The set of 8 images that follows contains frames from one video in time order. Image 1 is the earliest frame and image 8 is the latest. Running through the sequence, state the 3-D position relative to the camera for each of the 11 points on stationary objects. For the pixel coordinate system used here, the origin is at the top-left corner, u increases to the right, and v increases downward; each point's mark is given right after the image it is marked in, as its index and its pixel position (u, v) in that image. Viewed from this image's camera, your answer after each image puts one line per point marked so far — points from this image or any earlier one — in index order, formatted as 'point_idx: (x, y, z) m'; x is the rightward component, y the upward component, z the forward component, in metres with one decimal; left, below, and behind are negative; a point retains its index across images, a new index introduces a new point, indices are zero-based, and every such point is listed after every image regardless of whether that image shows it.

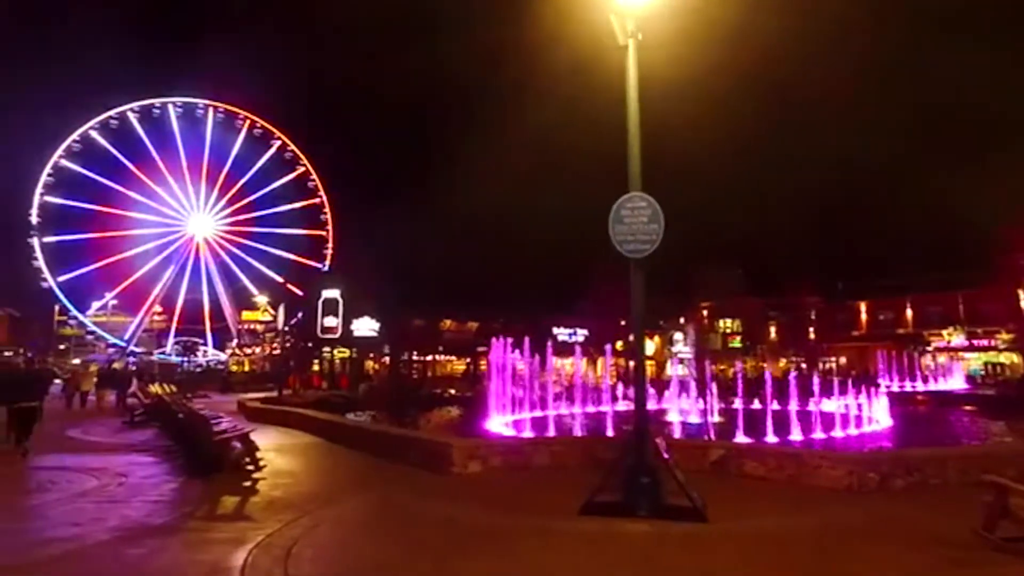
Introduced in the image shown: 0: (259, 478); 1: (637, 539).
0: (-3.1, -2.3, +12.3) m
1: (+1.2, -2.4, +9.5) m
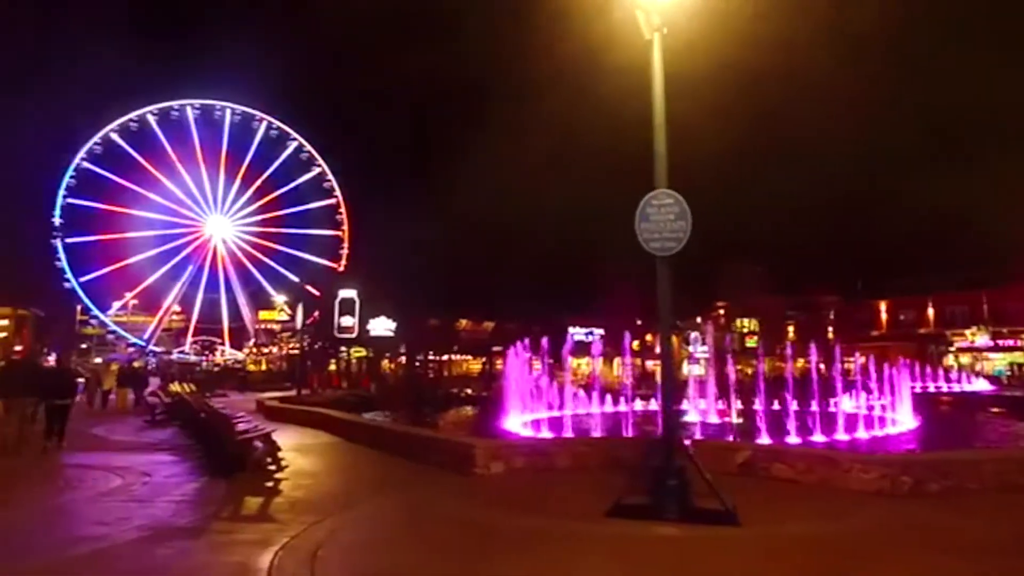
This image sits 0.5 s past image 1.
0: (-2.8, -2.3, +12.2) m
1: (+1.5, -2.4, +9.3) m
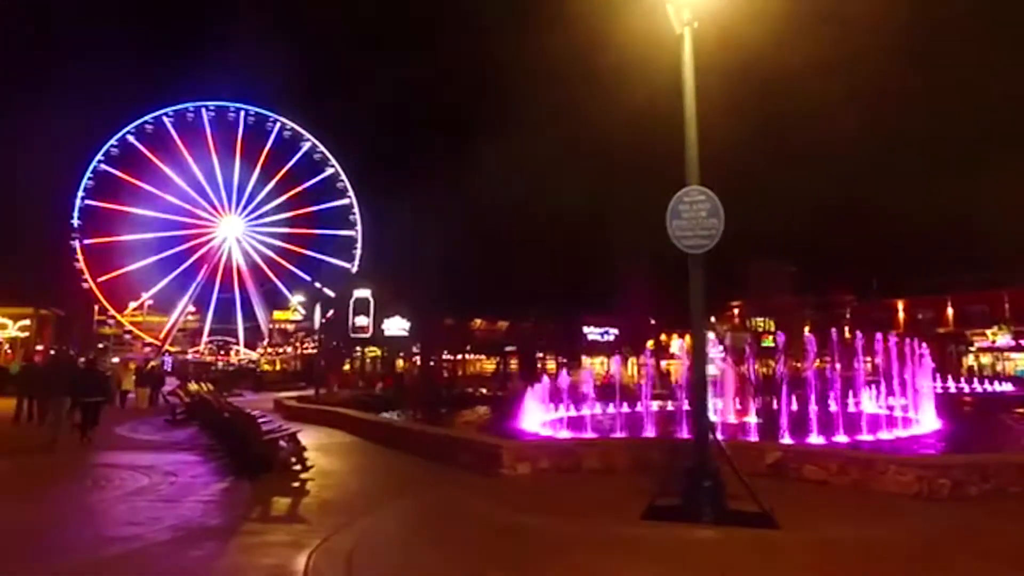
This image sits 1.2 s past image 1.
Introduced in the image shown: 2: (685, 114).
0: (-2.5, -2.3, +12.1) m
1: (+1.8, -2.3, +9.1) m
2: (+2.0, +2.0, +11.6) m
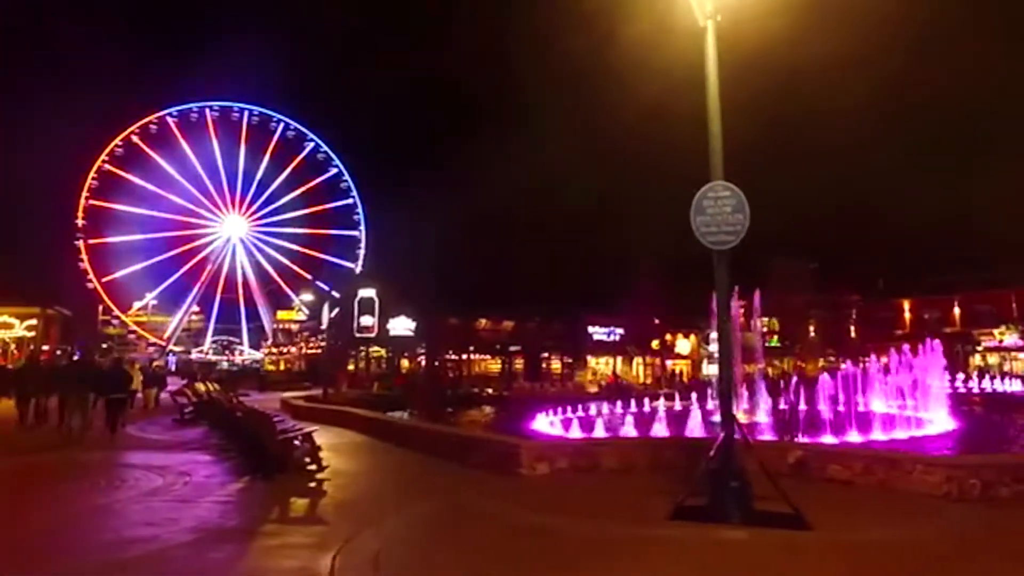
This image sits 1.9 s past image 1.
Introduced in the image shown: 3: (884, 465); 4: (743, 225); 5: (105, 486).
0: (-2.2, -2.3, +11.9) m
1: (+2.0, -2.3, +8.9) m
2: (+2.2, +2.0, +11.4) m
3: (+4.5, -2.2, +12.2) m
4: (+2.5, +0.7, +10.9) m
5: (-4.5, -2.2, +11.1) m
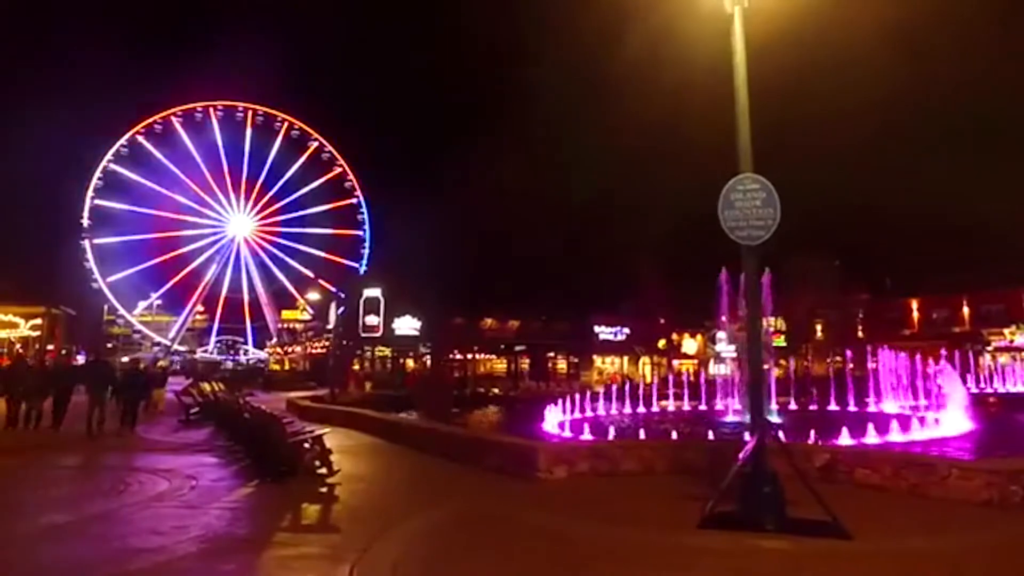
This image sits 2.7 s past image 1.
0: (-2.0, -2.2, +11.5) m
1: (+2.2, -2.3, +8.4) m
2: (+2.4, +2.1, +10.9) m
3: (+4.8, -2.1, +11.8) m
4: (+2.7, +0.7, +10.4) m
5: (-4.3, -2.2, +10.6) m
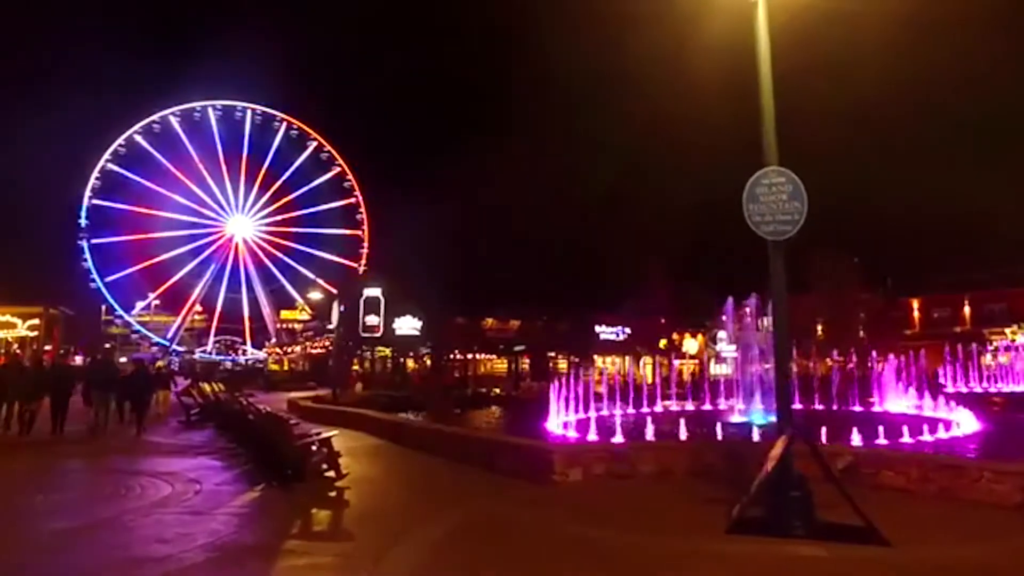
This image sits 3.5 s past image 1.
0: (-1.9, -2.2, +11.0) m
1: (+2.4, -2.2, +8.0) m
2: (+2.6, +2.1, +10.5) m
3: (+4.9, -2.1, +11.4) m
4: (+2.9, +0.8, +10.1) m
5: (-4.1, -2.1, +10.2) m
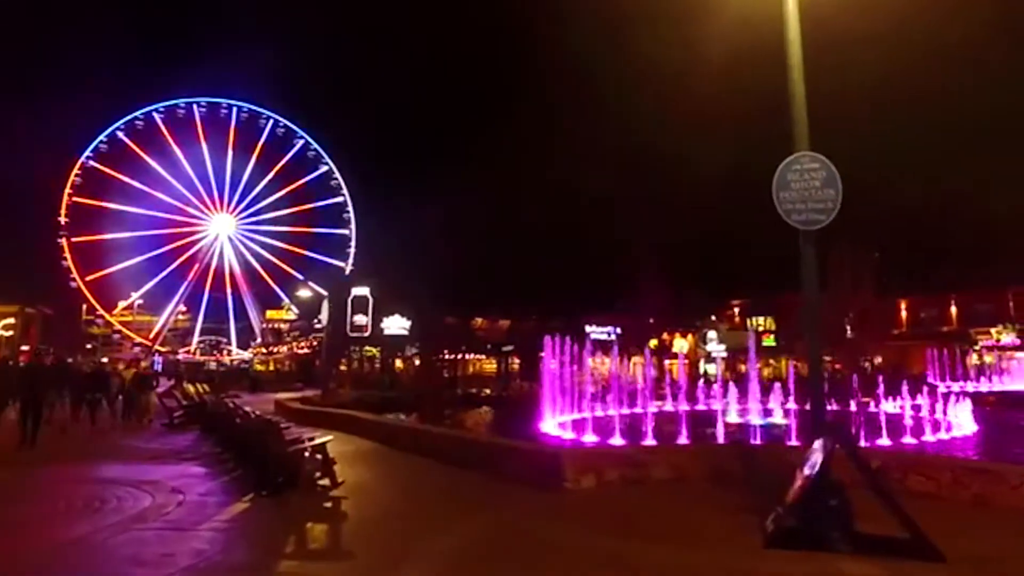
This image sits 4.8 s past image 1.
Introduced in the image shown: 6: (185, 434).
0: (-1.8, -2.1, +10.2) m
1: (+2.5, -2.1, +7.3) m
2: (+2.7, +2.2, +9.8) m
3: (+5.0, -2.0, +10.7) m
4: (+3.0, +0.8, +9.3) m
5: (-4.0, -2.1, +9.4) m
6: (-6.4, -2.9, +19.6) m
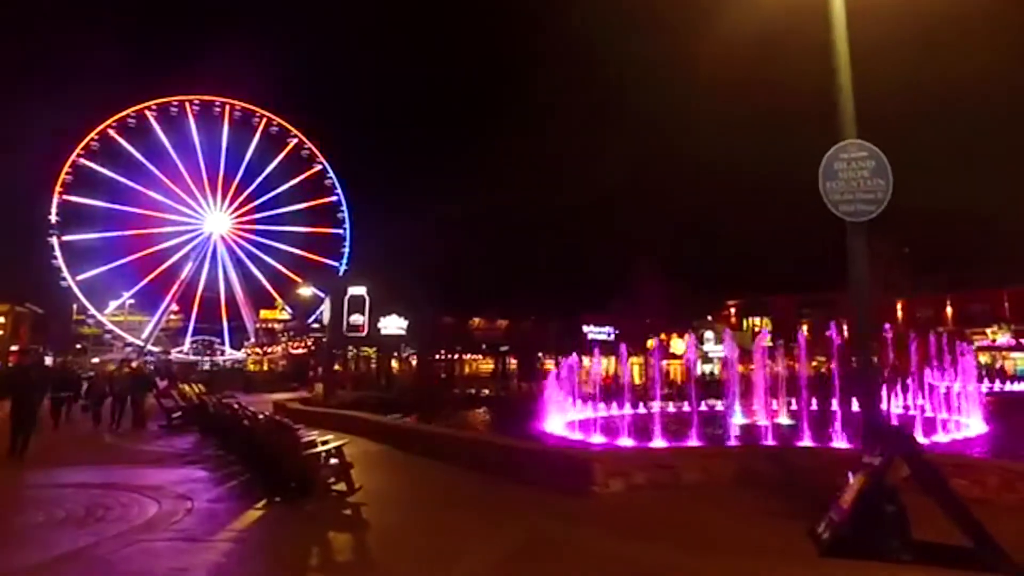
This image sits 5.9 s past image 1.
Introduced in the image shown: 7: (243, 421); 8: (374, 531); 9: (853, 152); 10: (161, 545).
0: (-1.5, -2.1, +9.7) m
1: (+2.8, -2.1, +6.7) m
2: (+3.0, +2.2, +9.2) m
3: (+5.3, -2.0, +10.1) m
4: (+3.3, +0.9, +8.8) m
5: (-3.8, -2.0, +8.8) m
6: (-6.2, -2.8, +19.0) m
7: (-3.5, -1.7, +13.1) m
8: (-1.1, -2.0, +8.2) m
9: (+3.0, +1.3, +9.0) m
10: (-2.6, -1.8, +7.2) m
